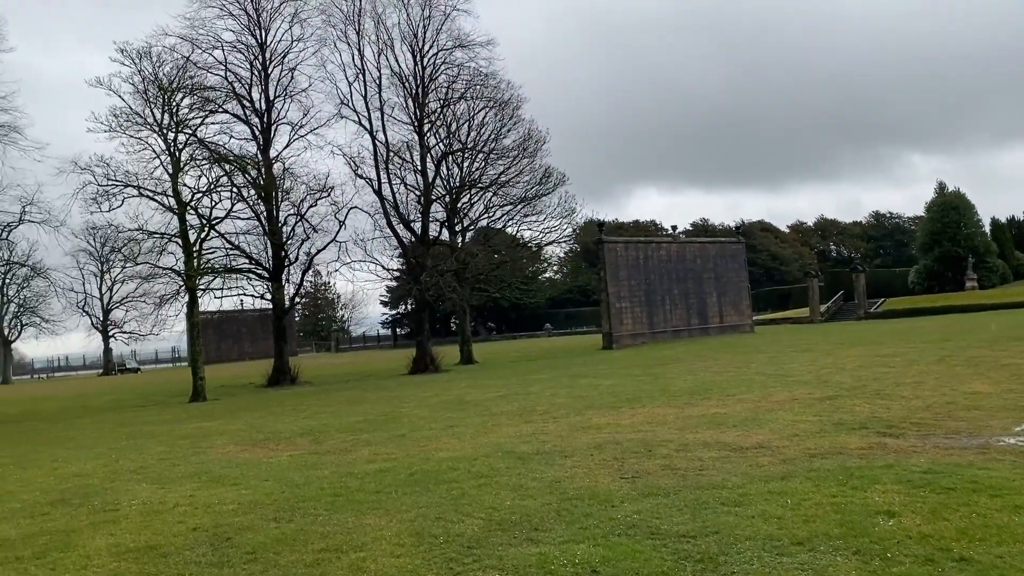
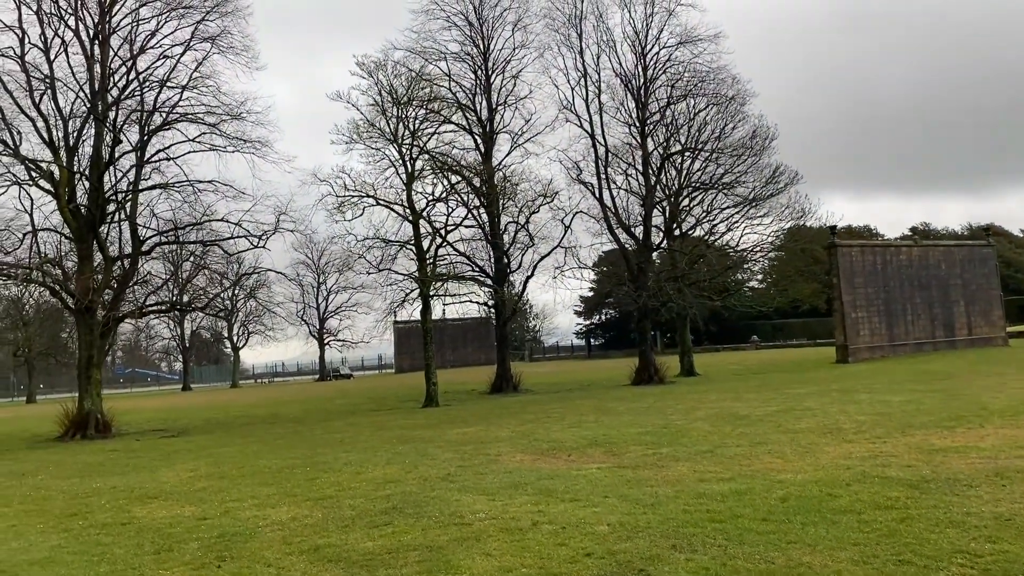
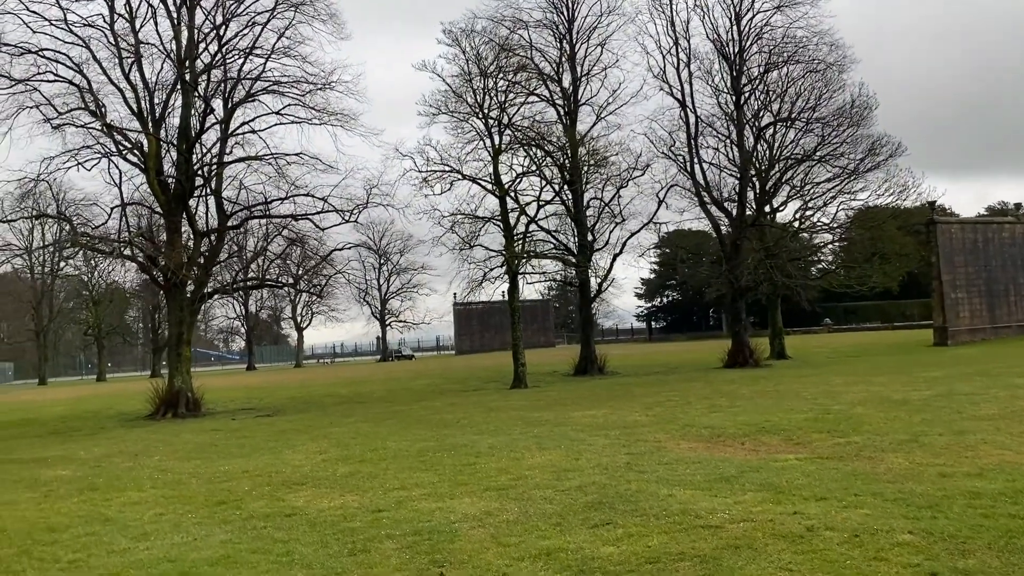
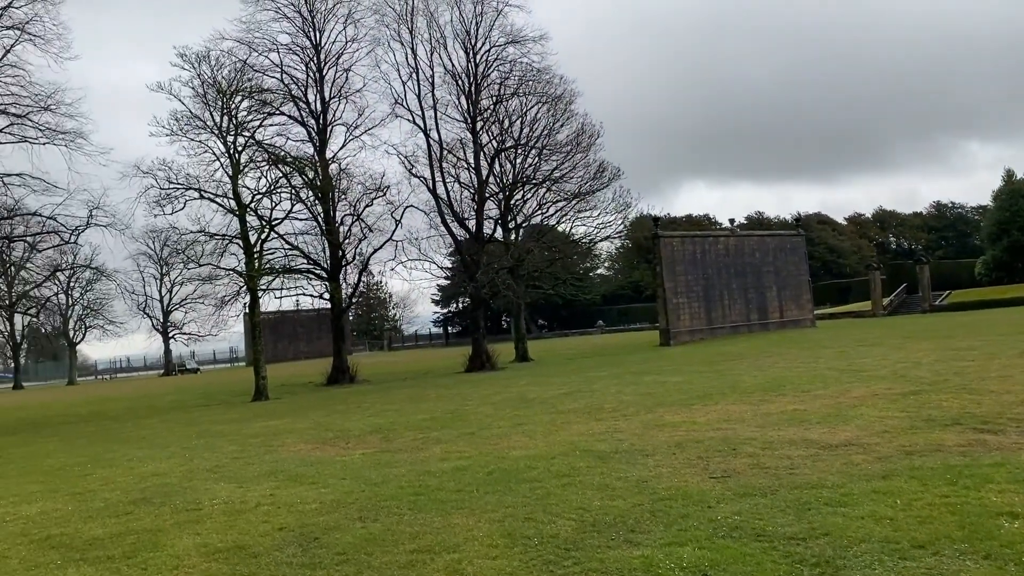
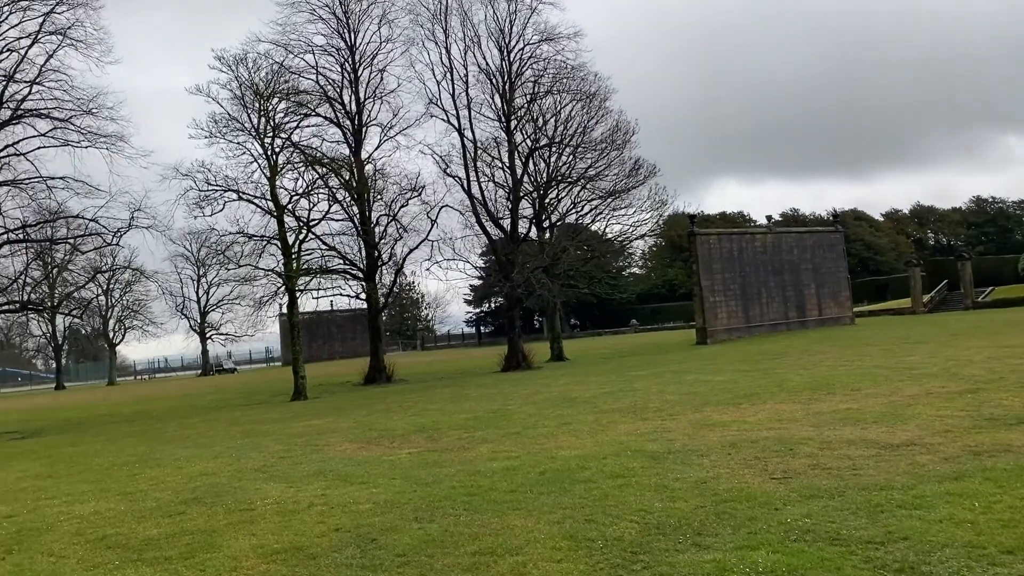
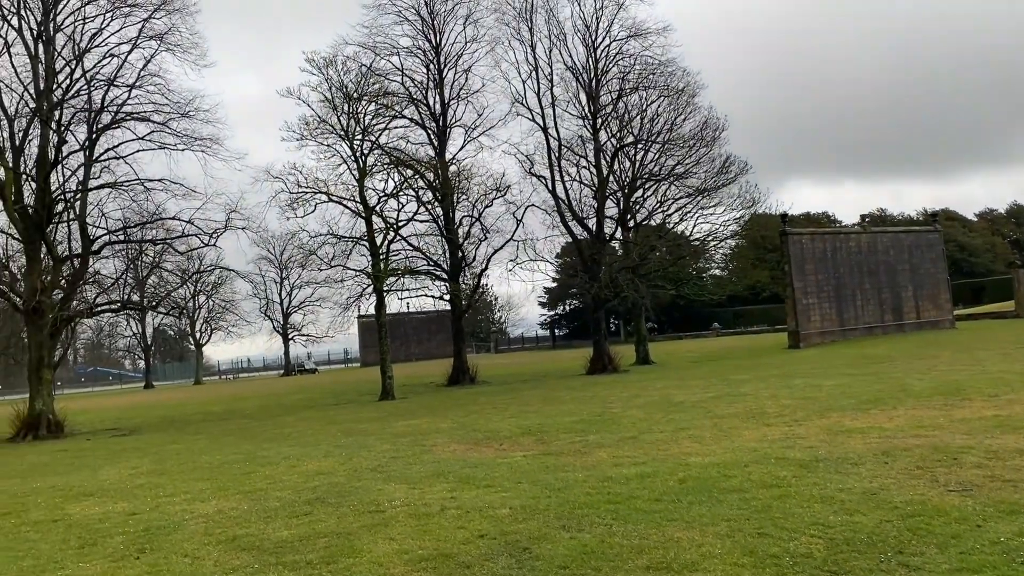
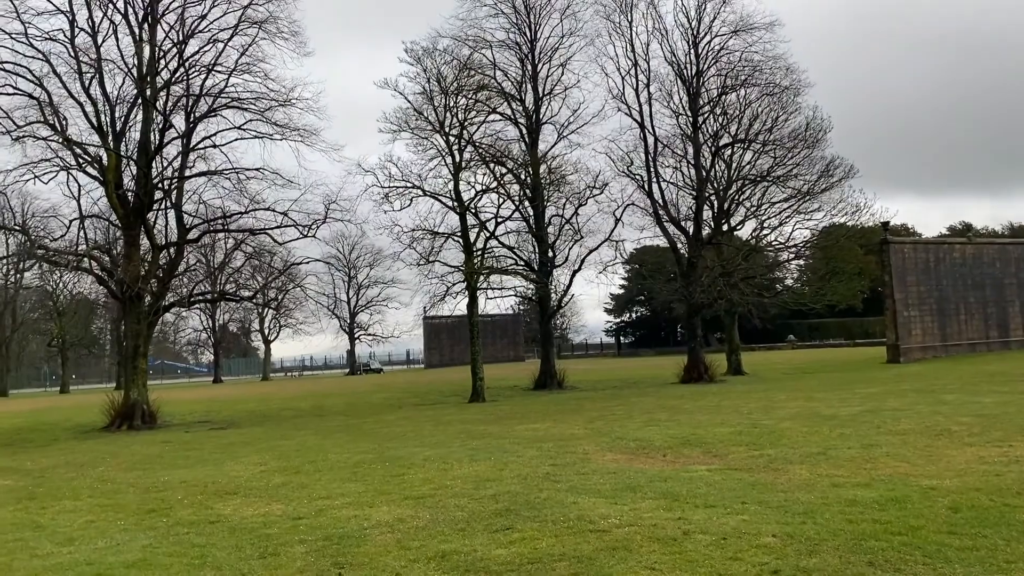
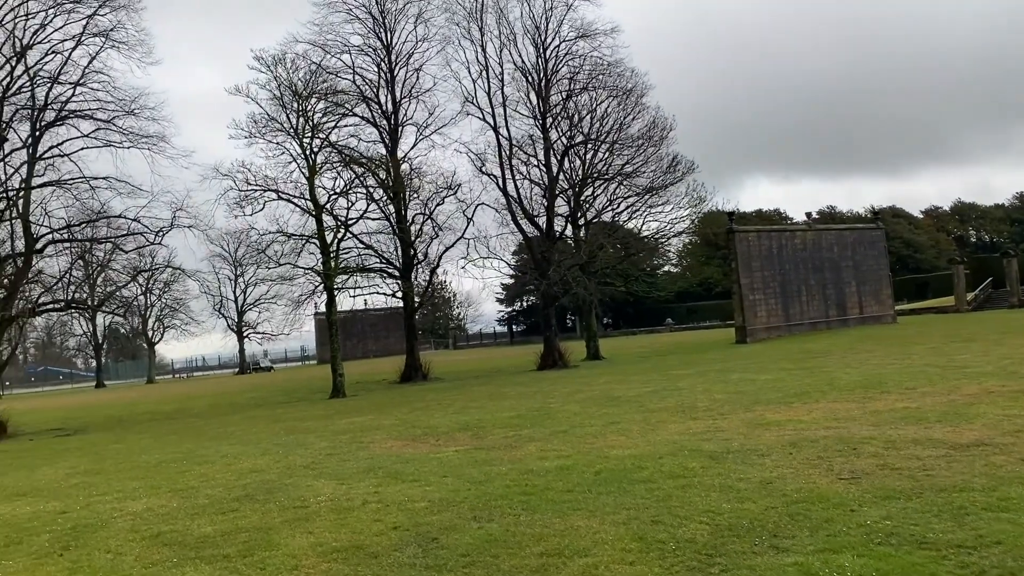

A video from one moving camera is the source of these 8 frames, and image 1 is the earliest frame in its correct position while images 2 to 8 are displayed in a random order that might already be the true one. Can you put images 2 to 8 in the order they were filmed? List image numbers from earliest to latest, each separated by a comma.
4, 5, 8, 6, 2, 7, 3
